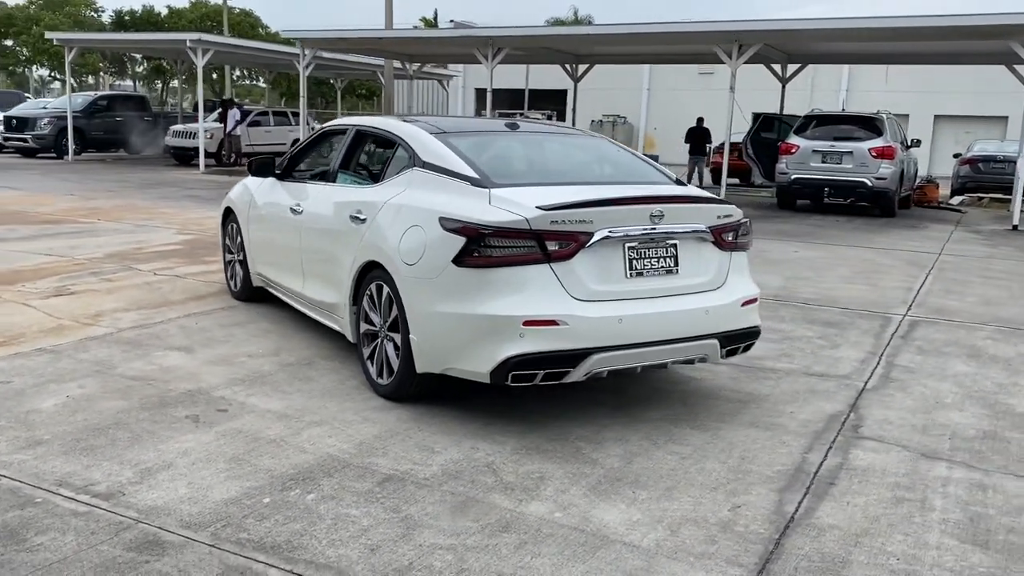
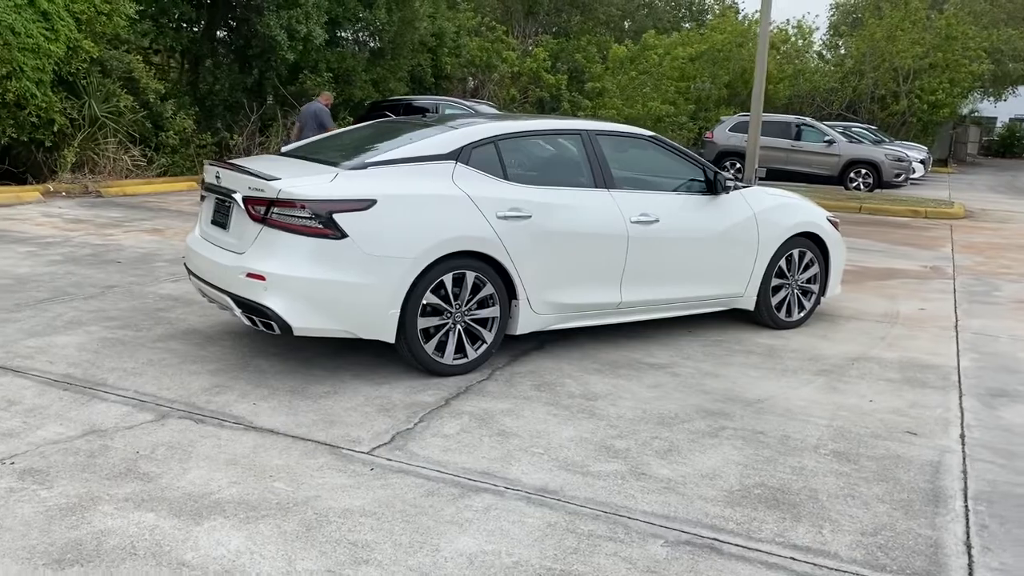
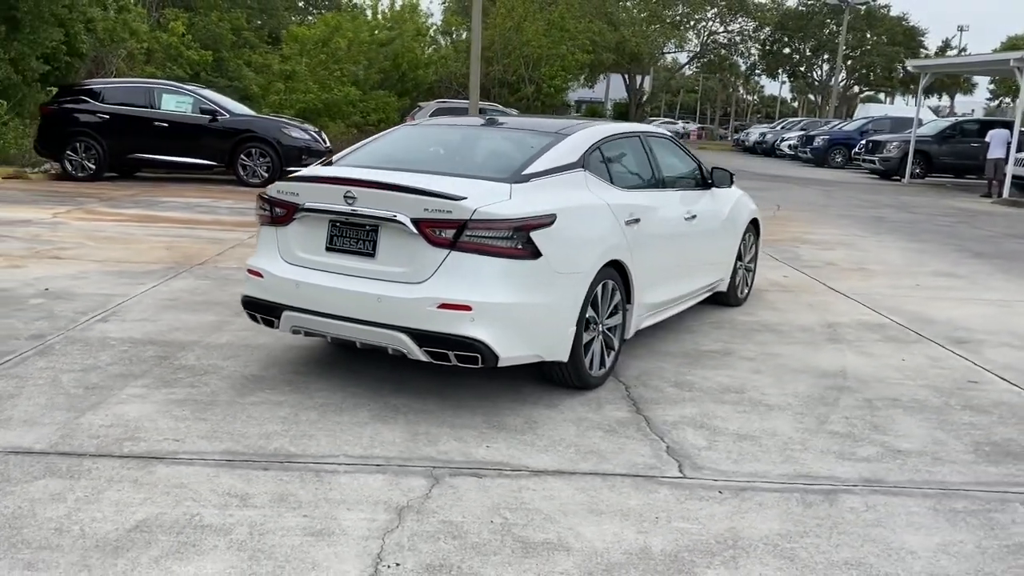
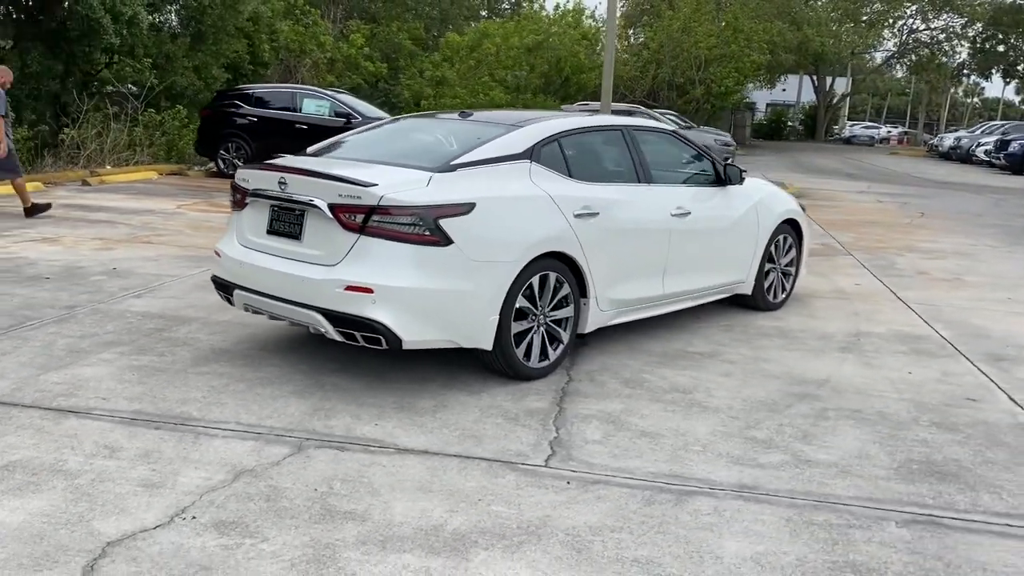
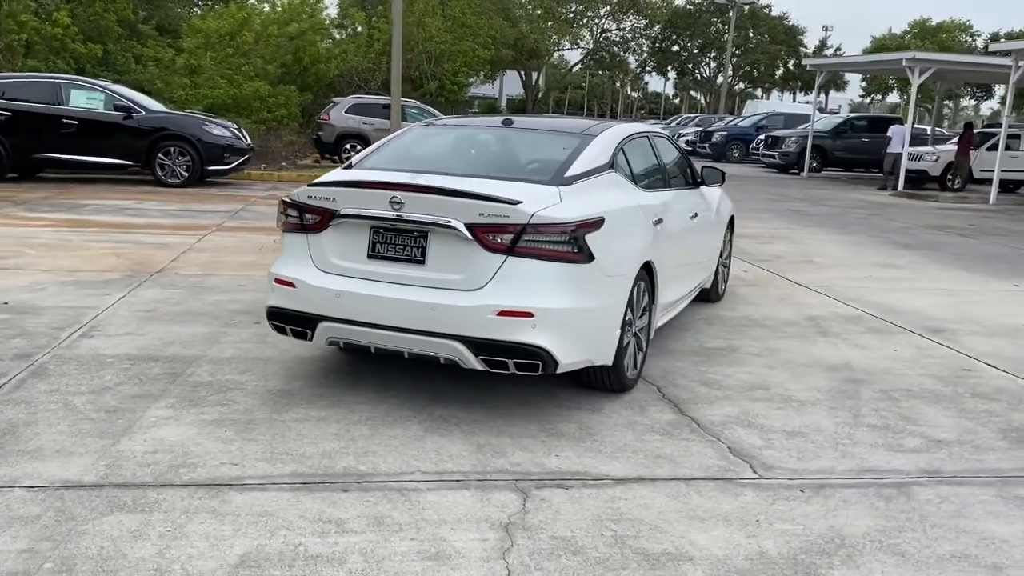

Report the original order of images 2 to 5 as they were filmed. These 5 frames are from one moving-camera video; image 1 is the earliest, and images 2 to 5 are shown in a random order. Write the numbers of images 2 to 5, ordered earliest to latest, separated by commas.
5, 3, 4, 2
